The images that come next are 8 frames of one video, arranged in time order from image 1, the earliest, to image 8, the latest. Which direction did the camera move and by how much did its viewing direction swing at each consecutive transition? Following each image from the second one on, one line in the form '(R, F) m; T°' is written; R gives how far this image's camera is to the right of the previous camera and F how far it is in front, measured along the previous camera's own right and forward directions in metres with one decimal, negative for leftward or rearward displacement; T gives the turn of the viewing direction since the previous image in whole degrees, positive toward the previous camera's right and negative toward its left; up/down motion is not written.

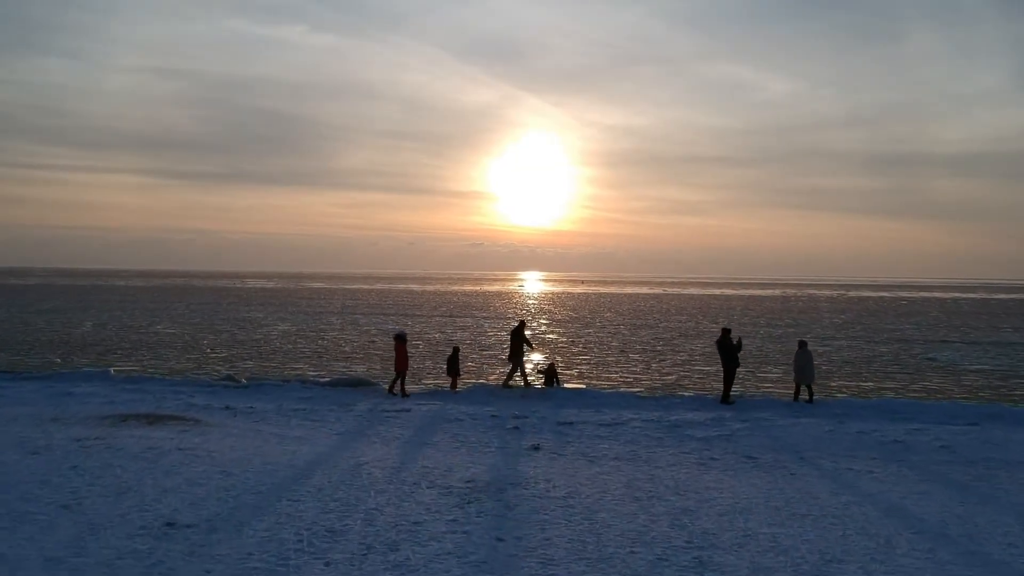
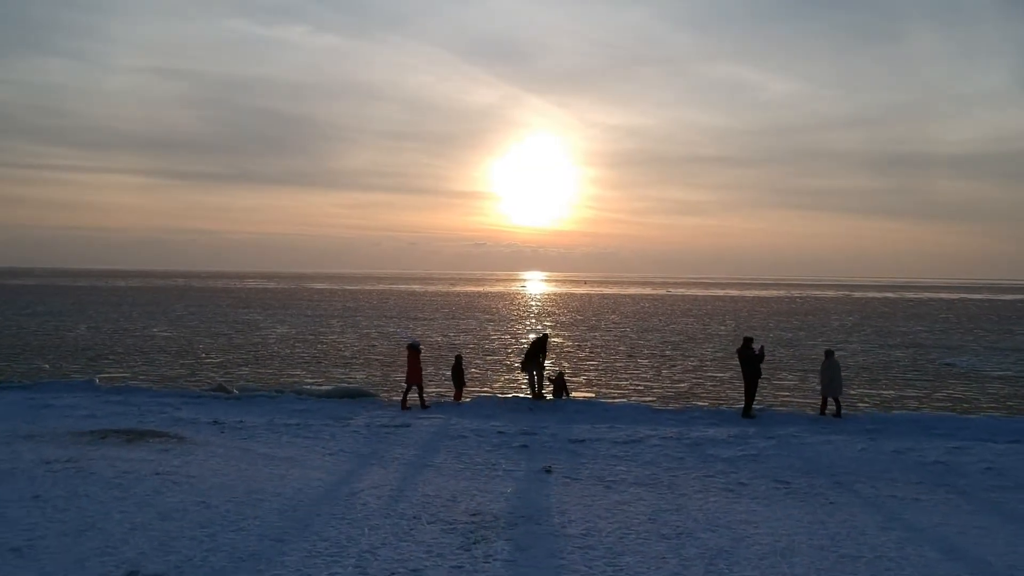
(-0.1, +1.1) m; 0°
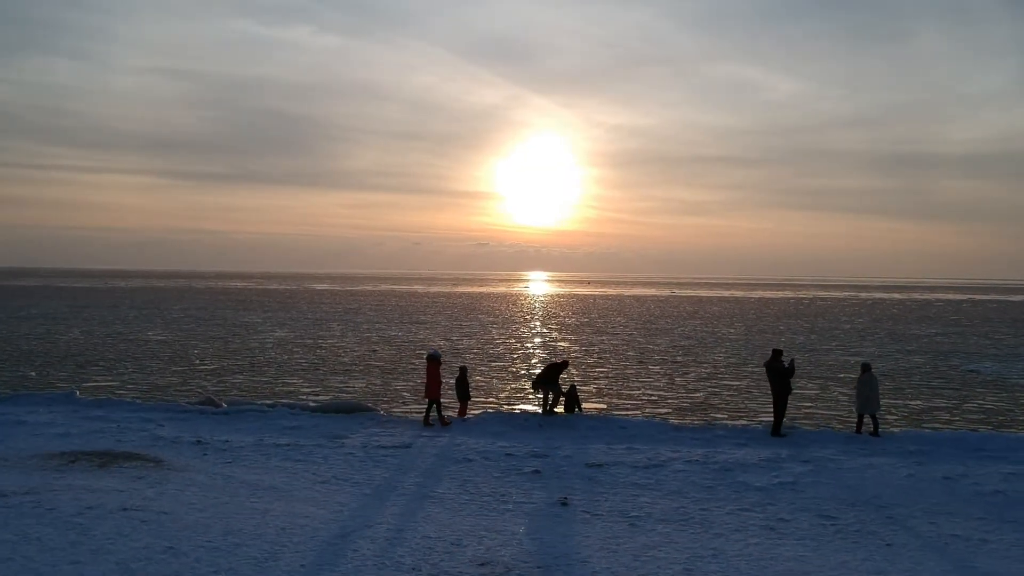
(-0.1, +1.2) m; 0°
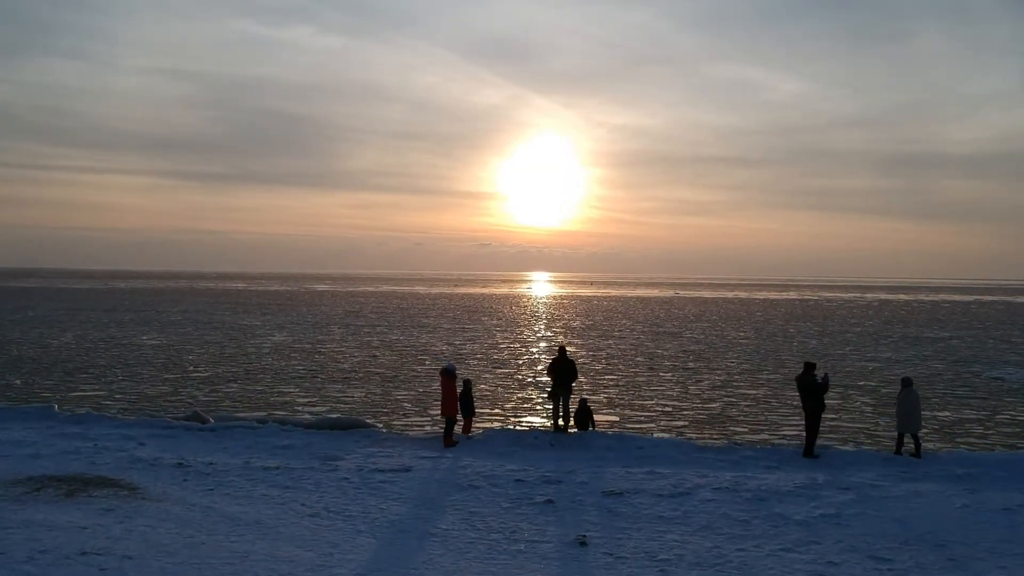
(-0.1, +1.2) m; 0°
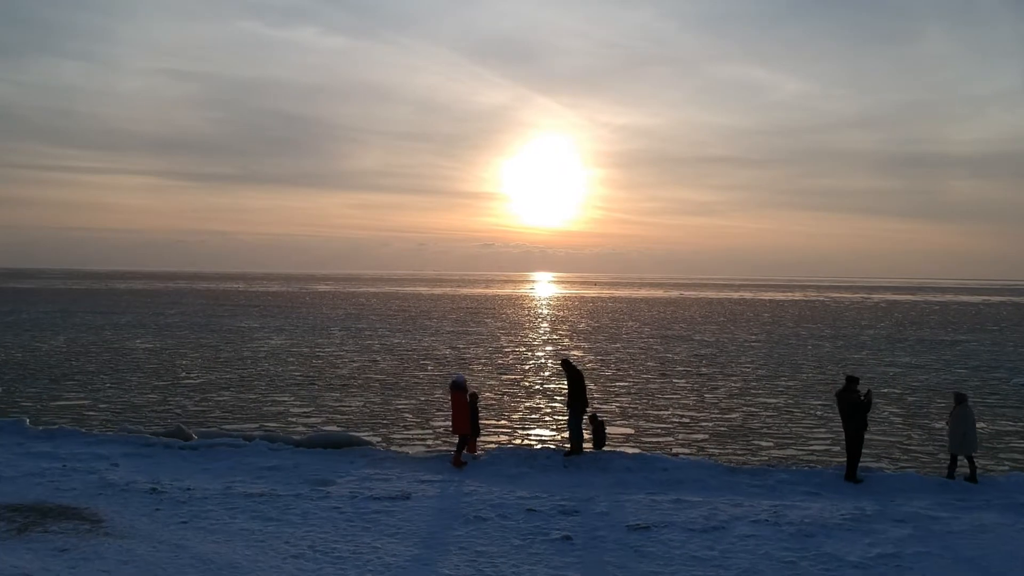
(-0.1, +1.3) m; 0°
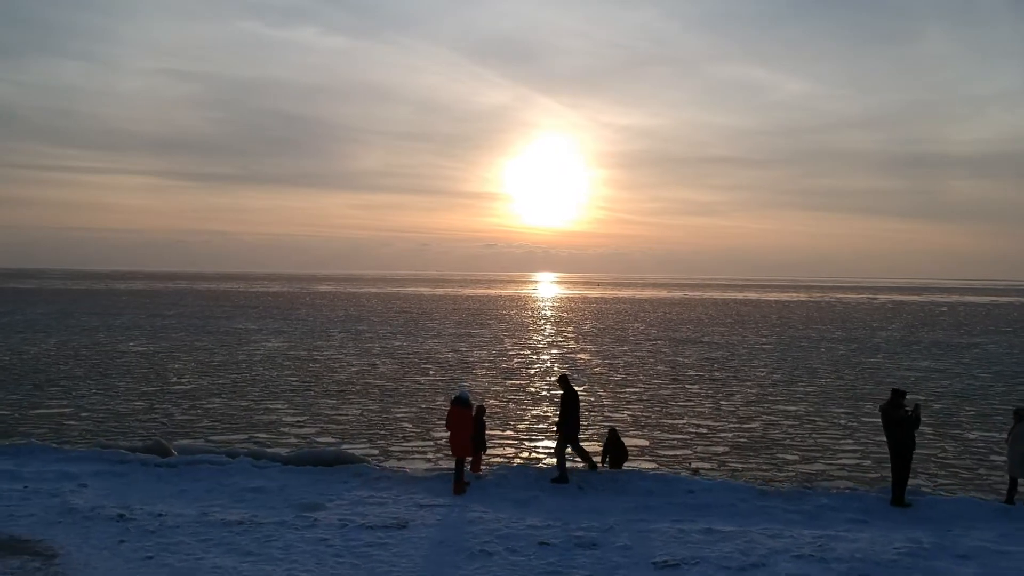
(-0.1, +1.2) m; 0°
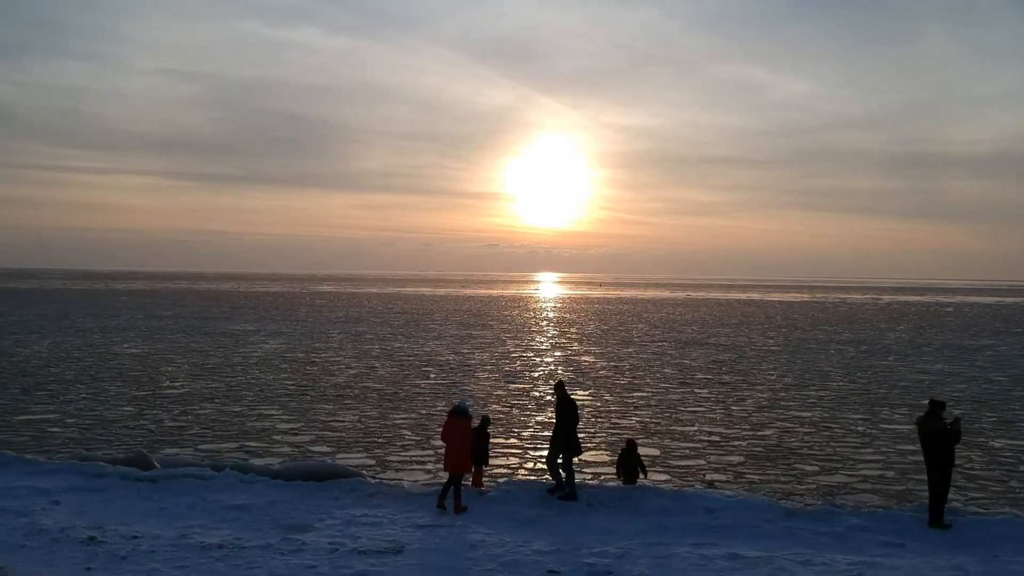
(0.0, +0.9) m; 0°
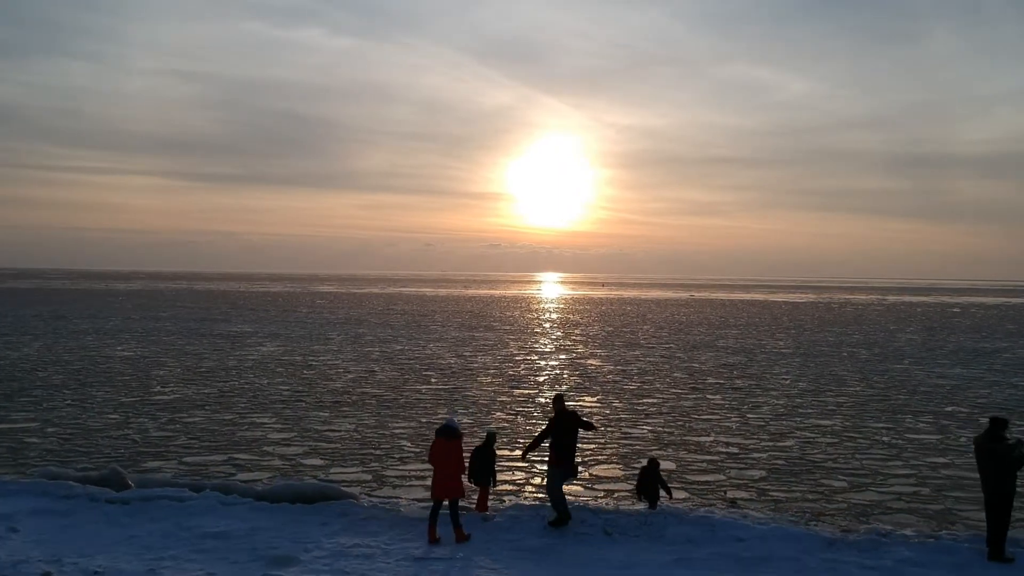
(-0.1, +1.1) m; 0°
